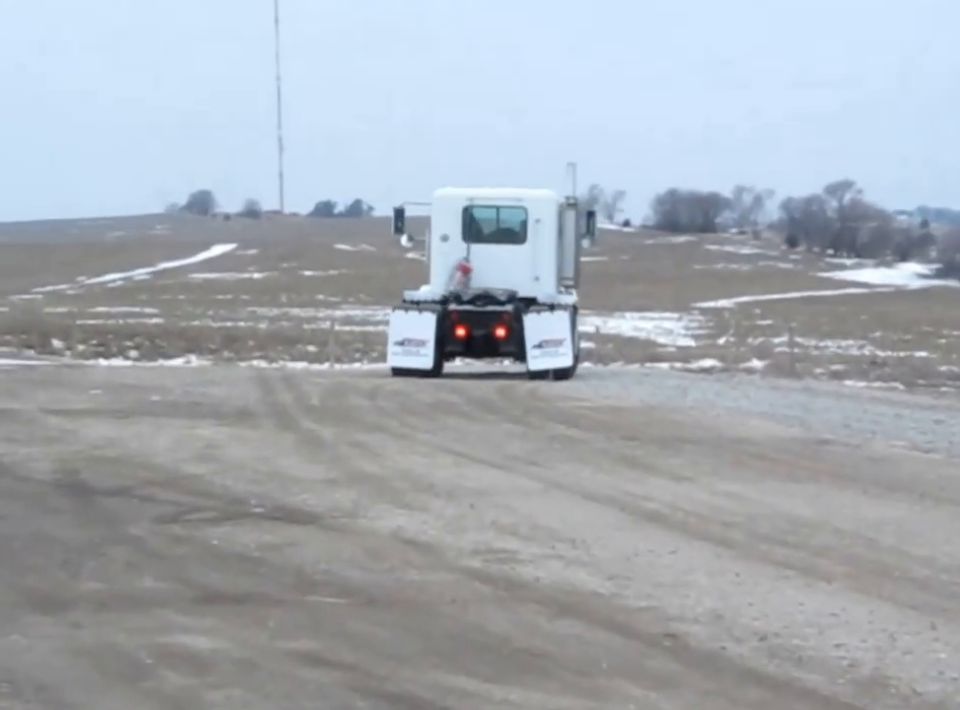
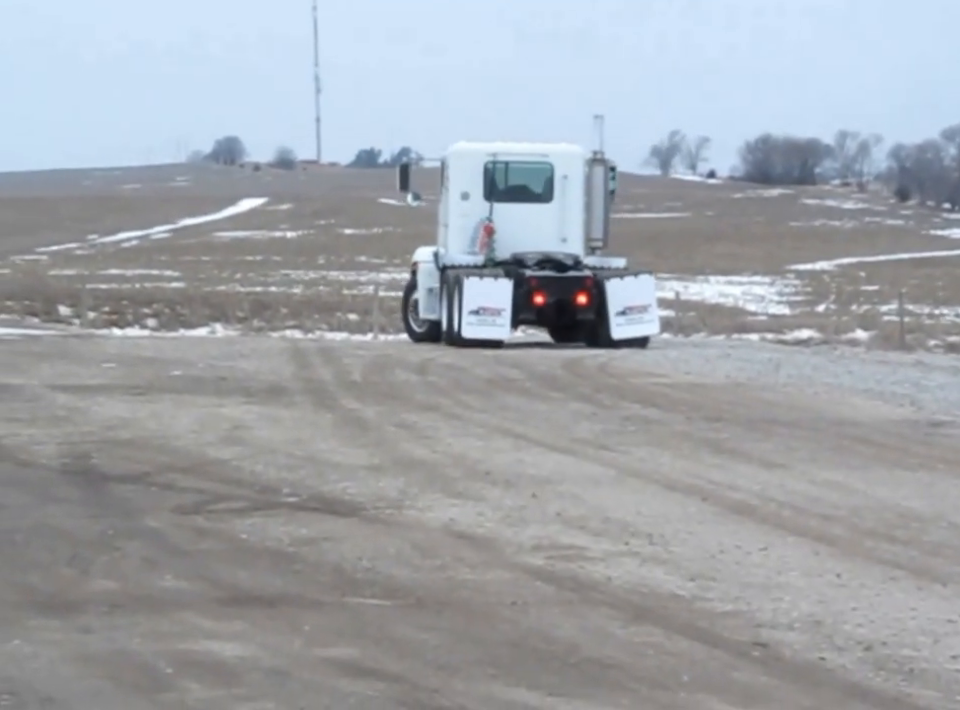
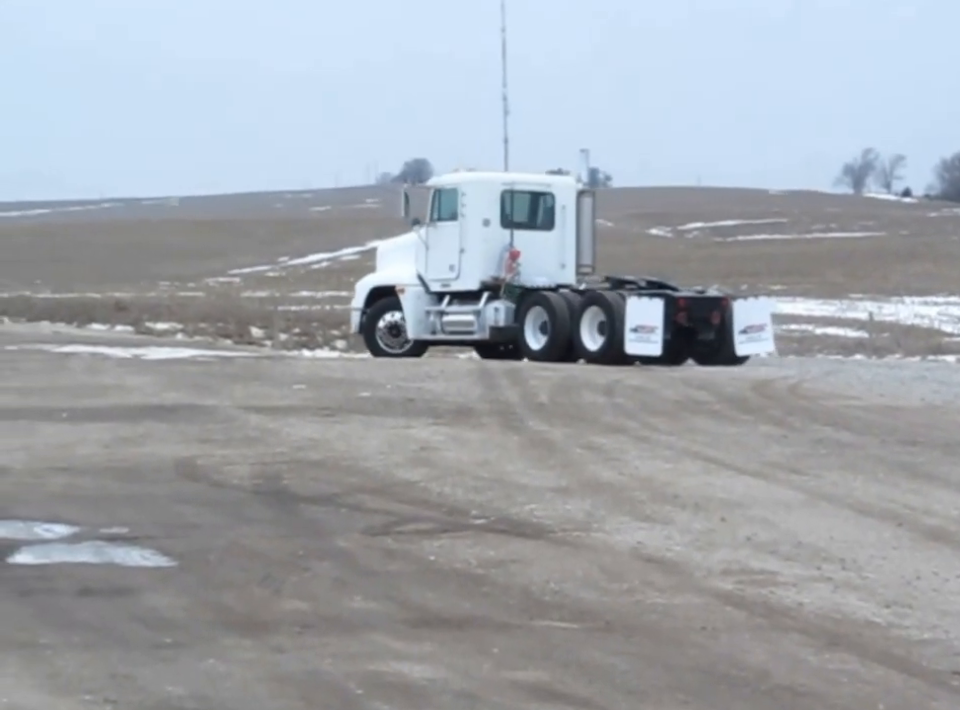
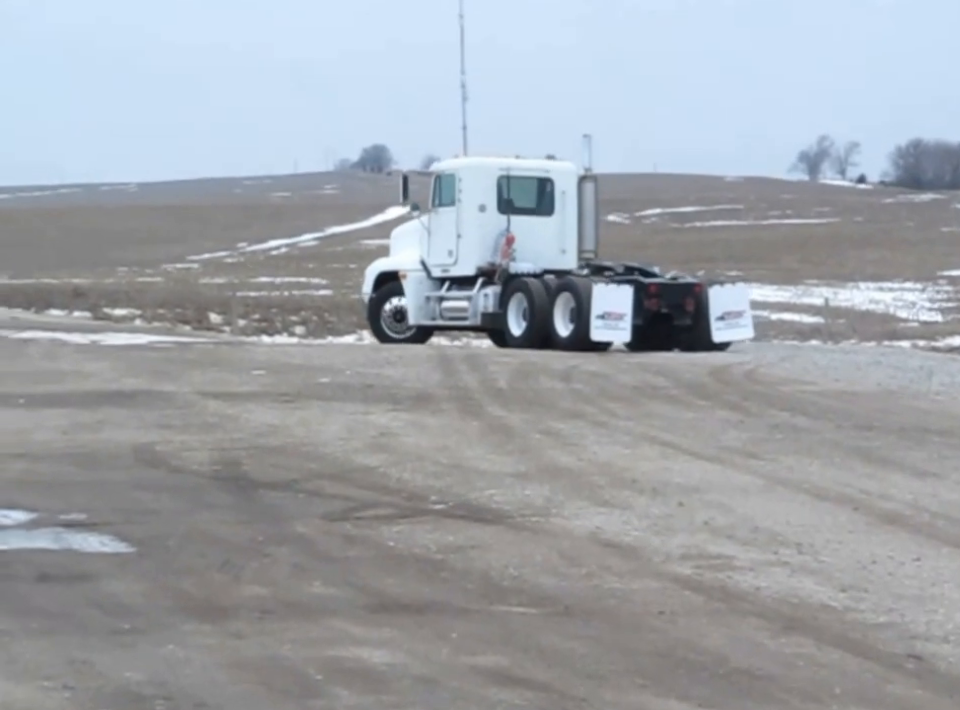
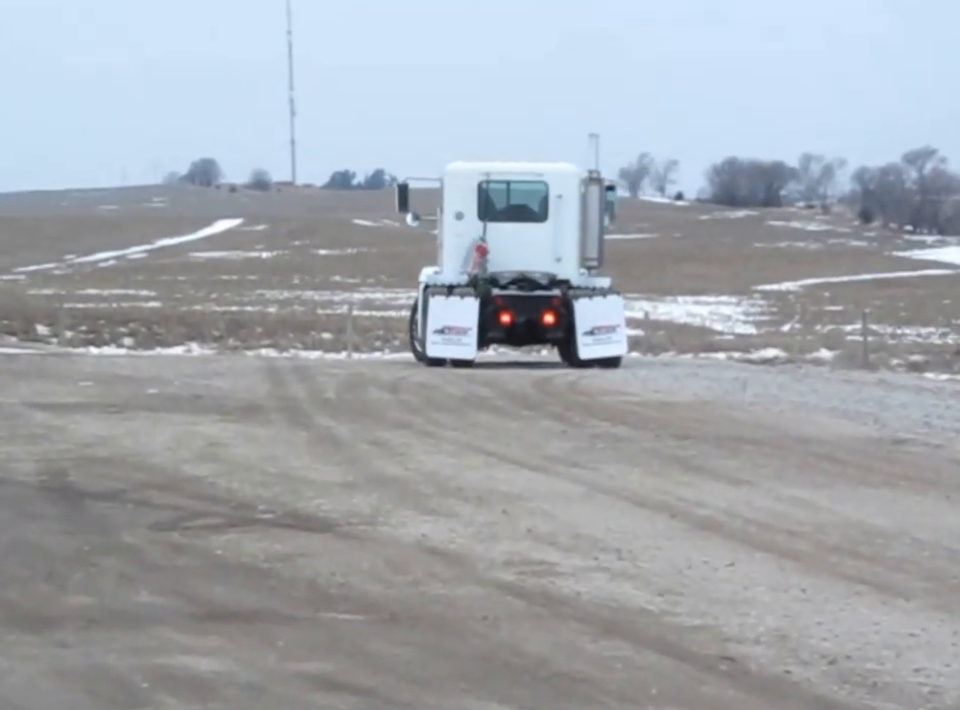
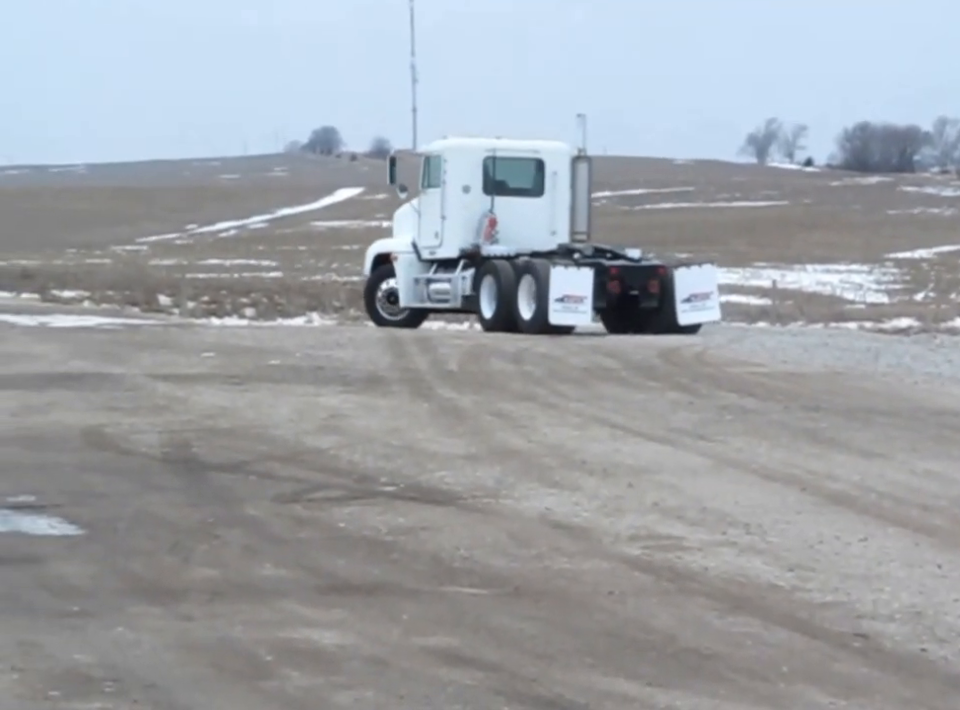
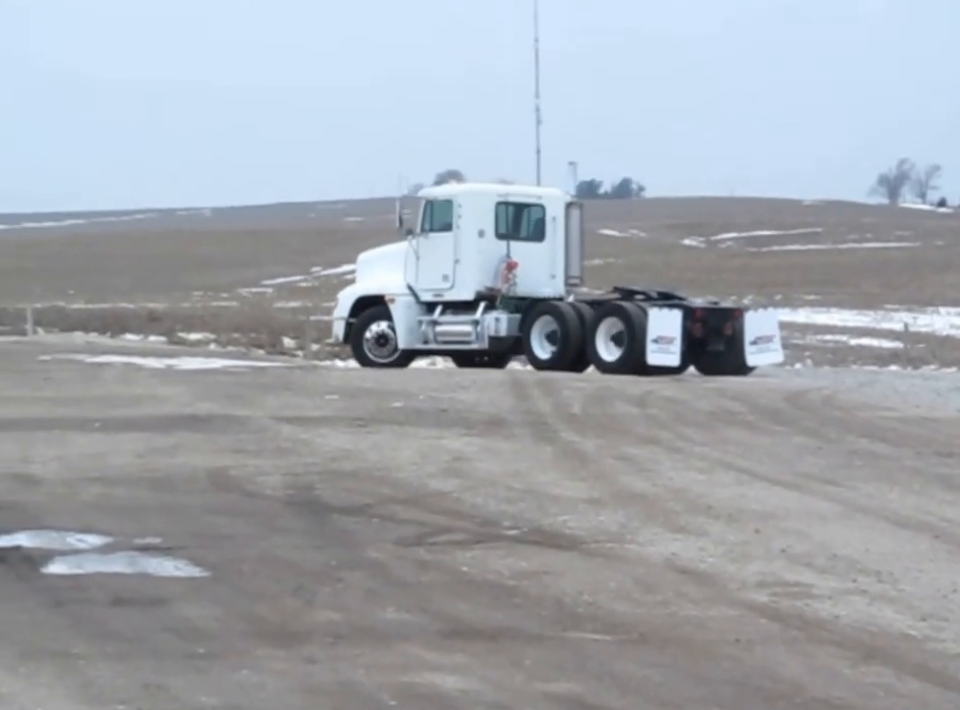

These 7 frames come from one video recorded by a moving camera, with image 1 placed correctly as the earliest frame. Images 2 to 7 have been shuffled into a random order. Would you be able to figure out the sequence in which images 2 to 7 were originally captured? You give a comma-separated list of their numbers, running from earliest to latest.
5, 2, 6, 4, 3, 7
